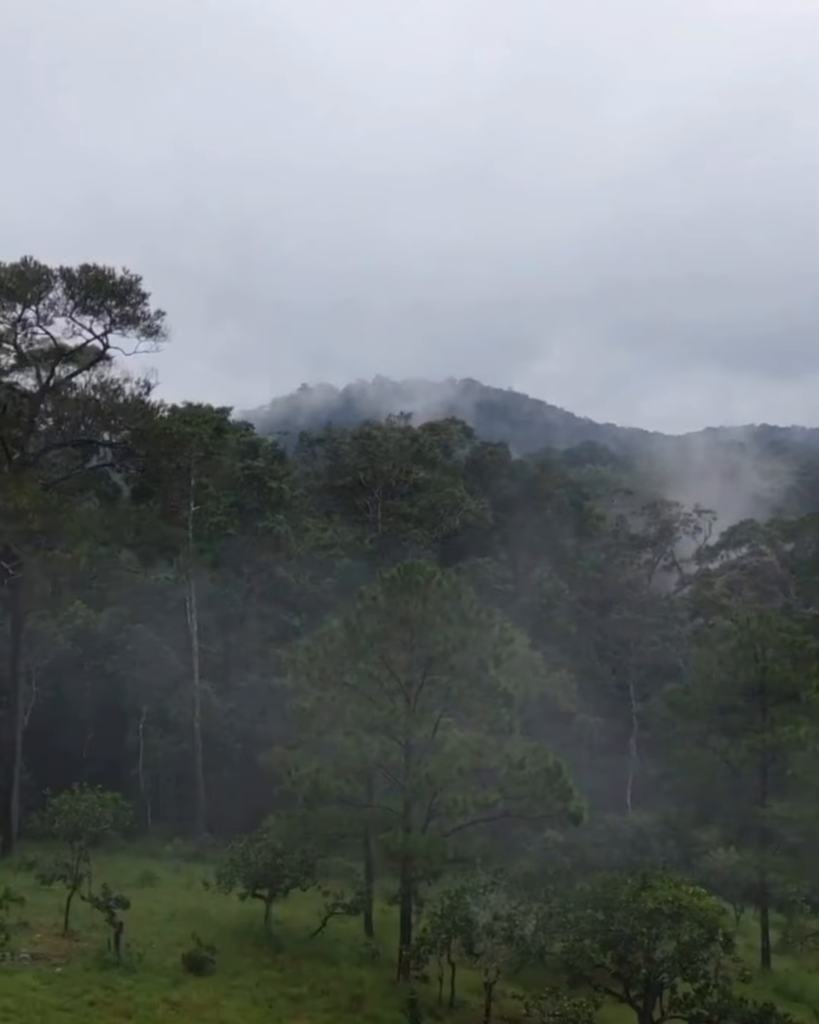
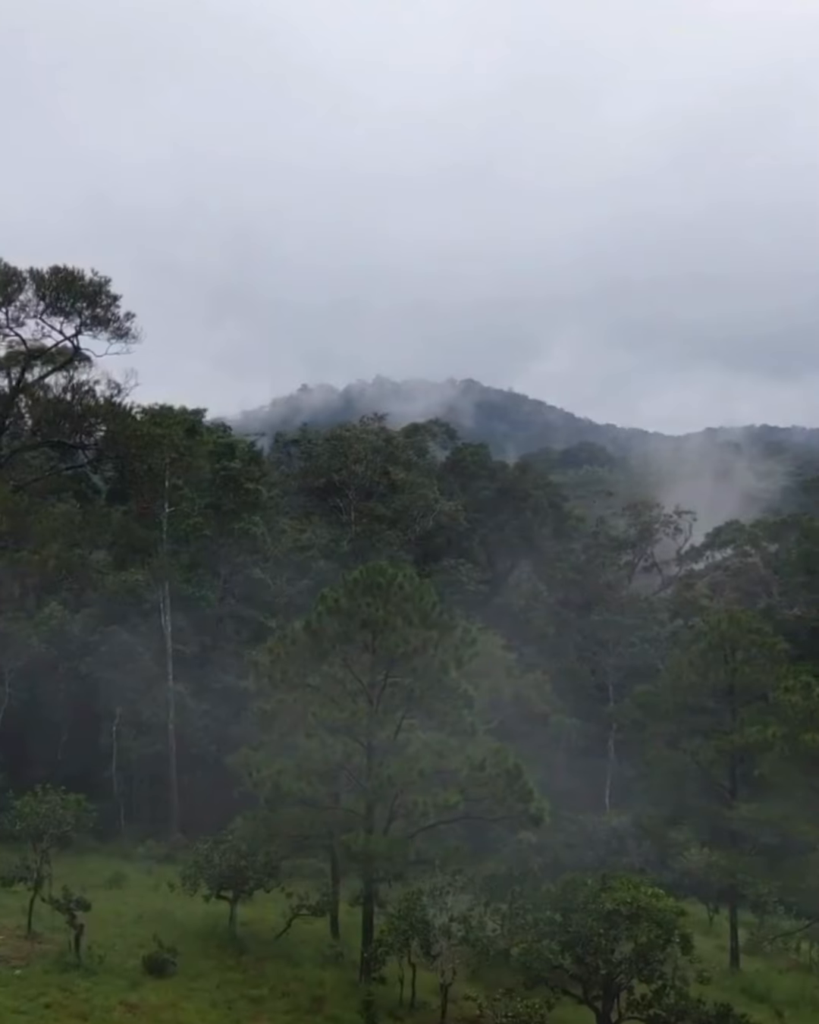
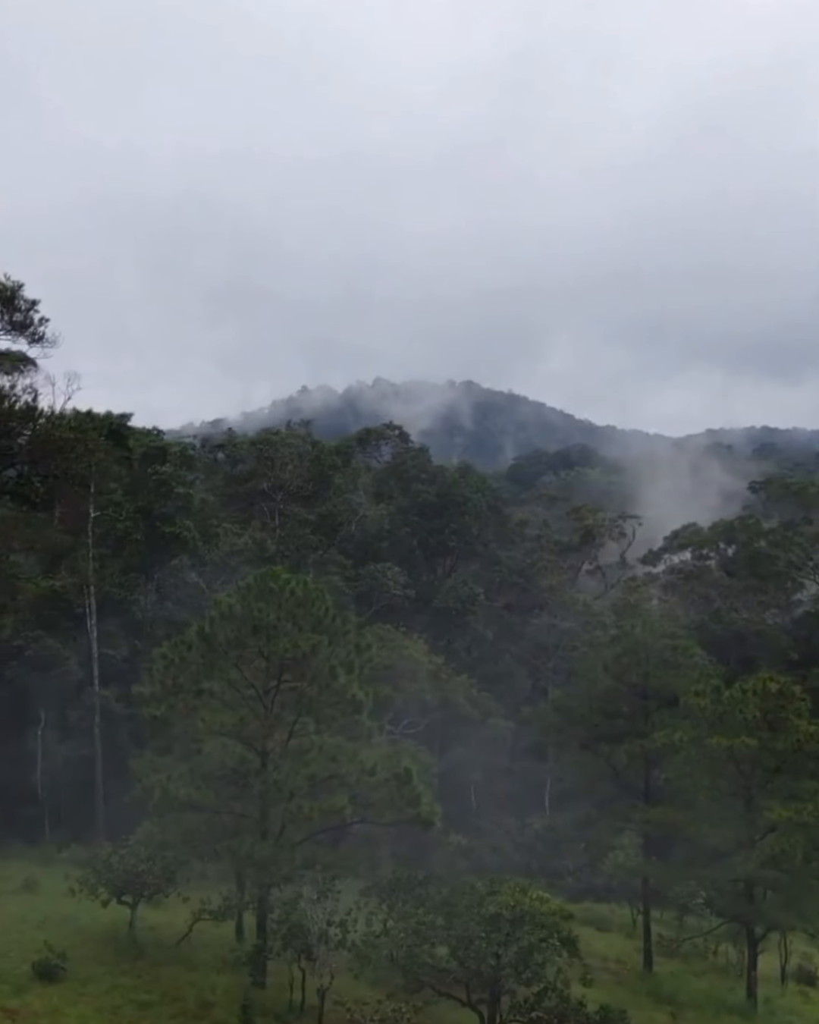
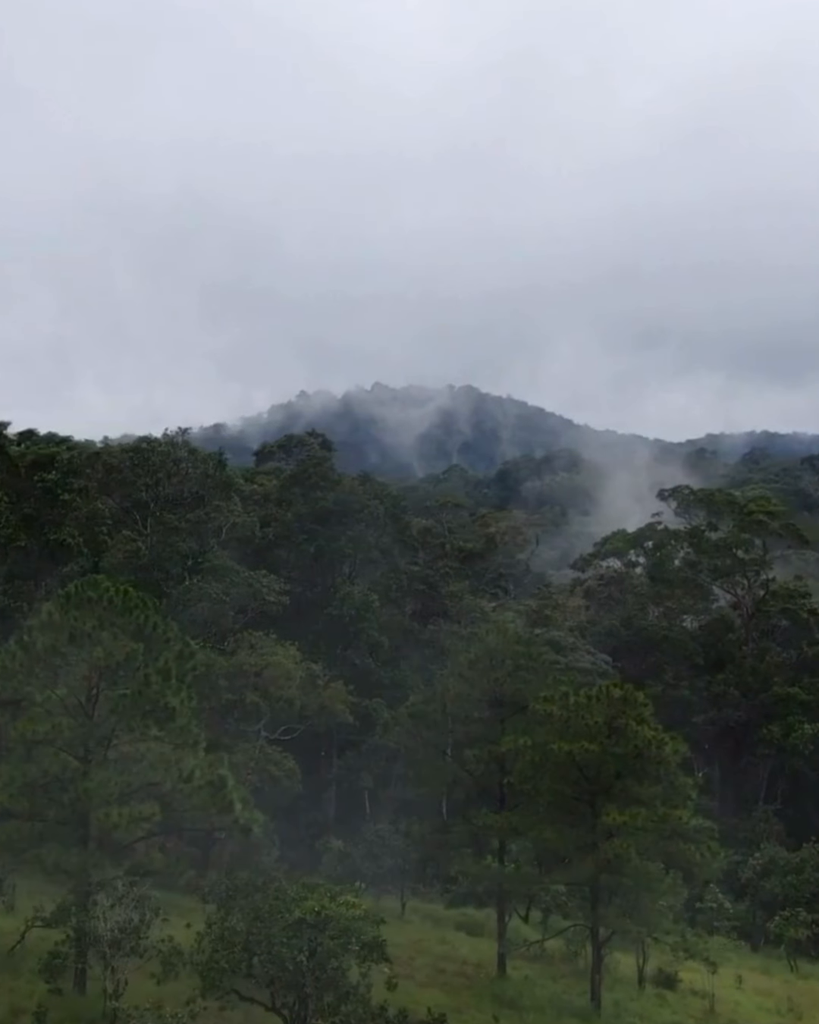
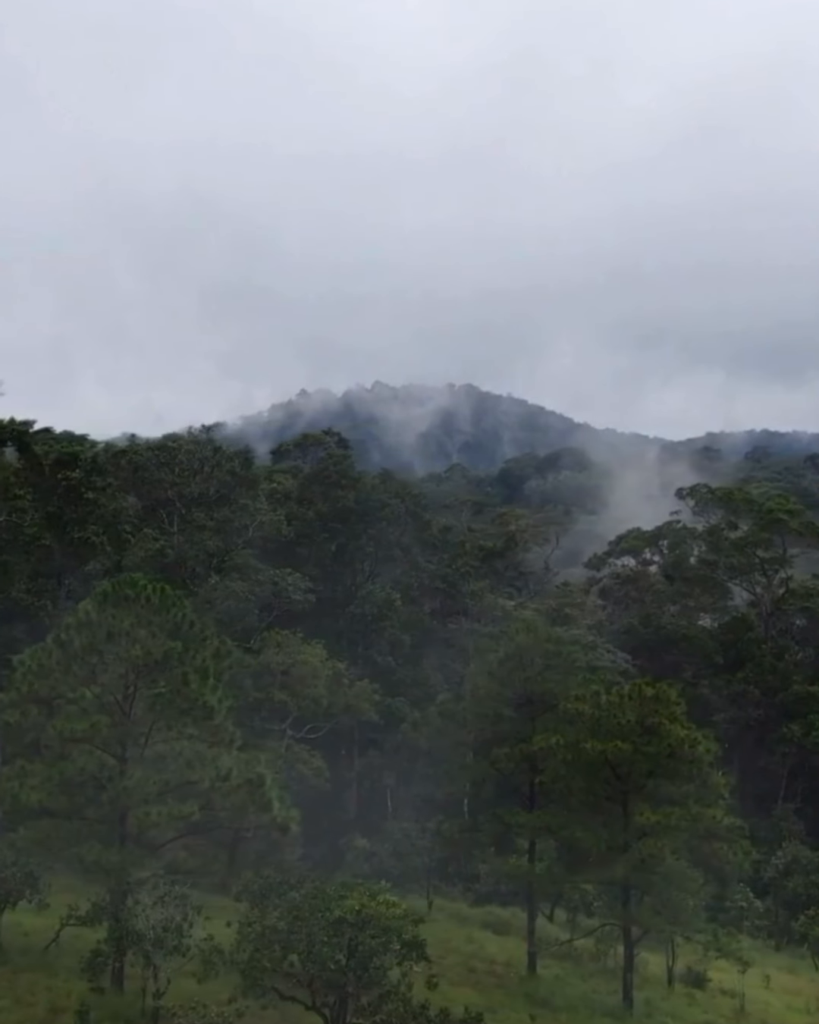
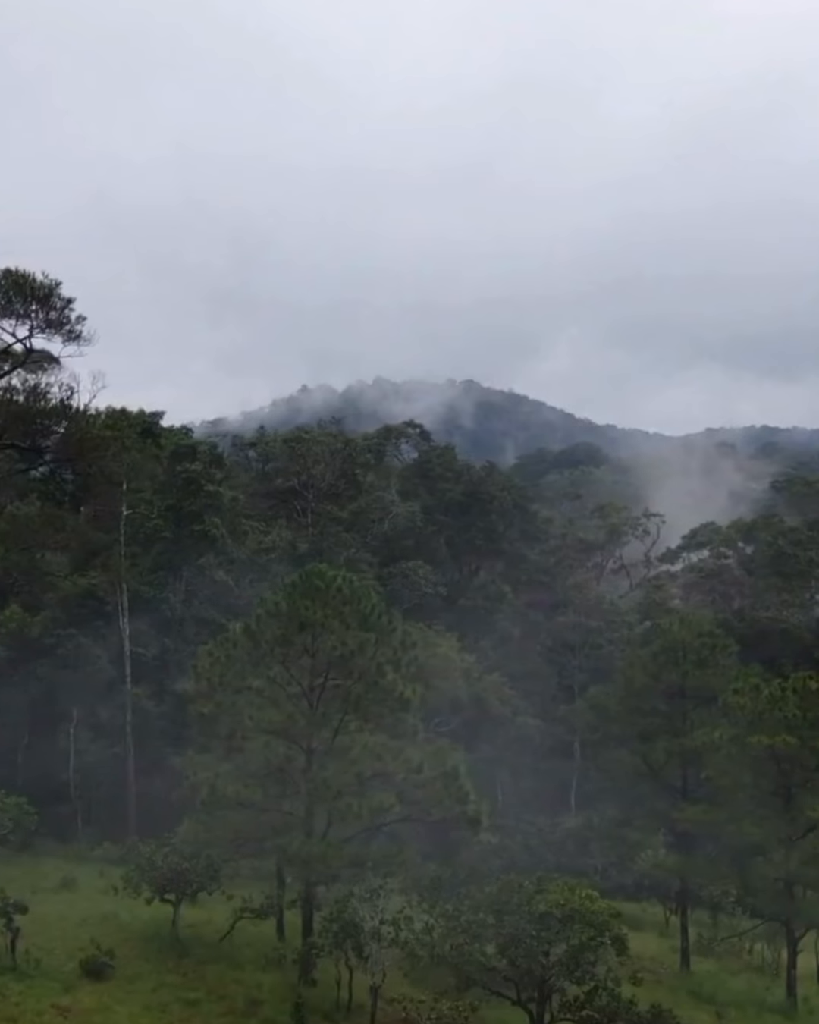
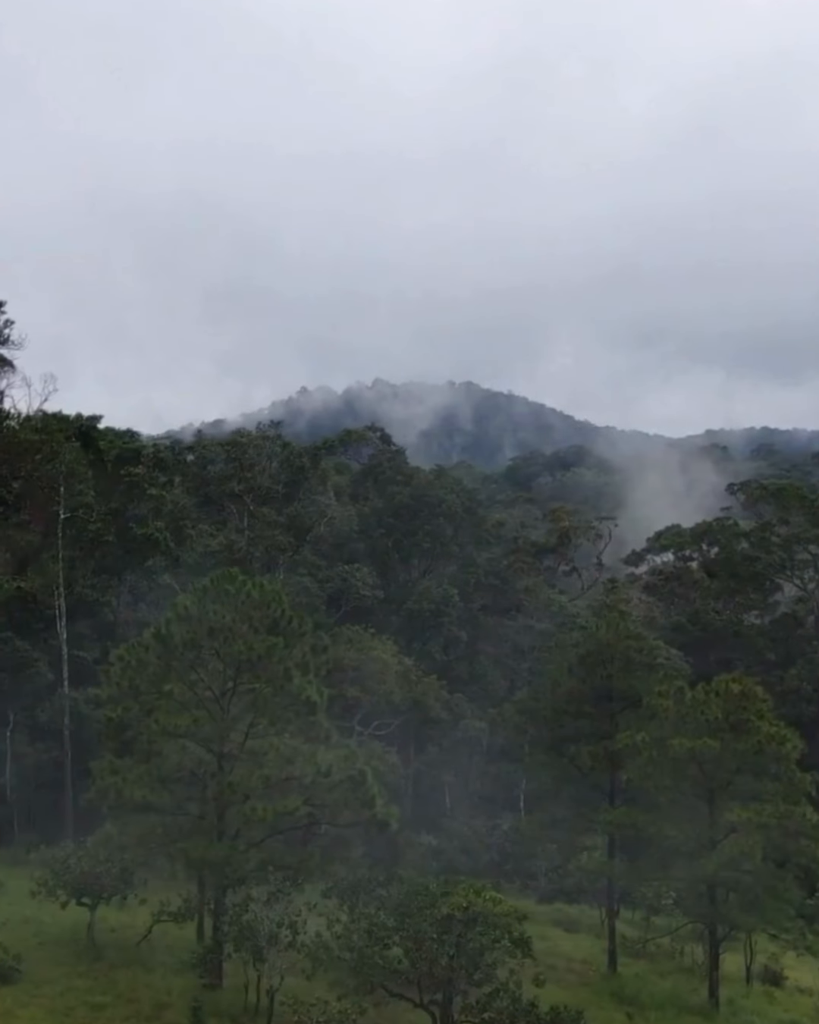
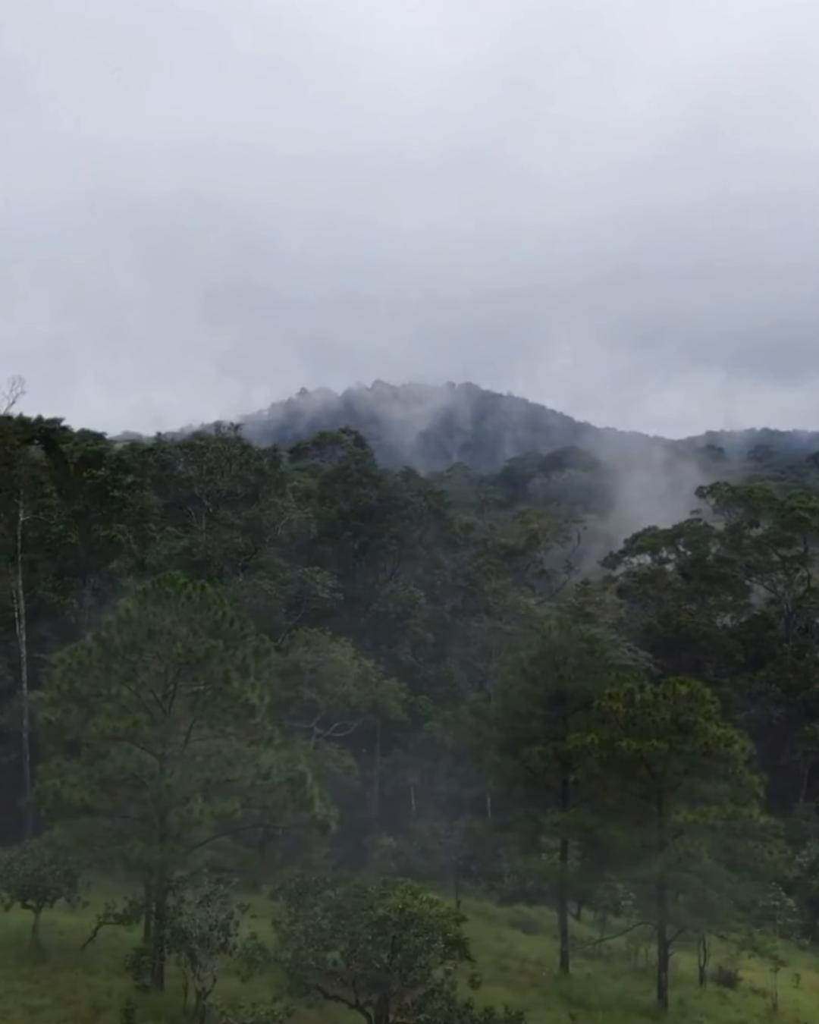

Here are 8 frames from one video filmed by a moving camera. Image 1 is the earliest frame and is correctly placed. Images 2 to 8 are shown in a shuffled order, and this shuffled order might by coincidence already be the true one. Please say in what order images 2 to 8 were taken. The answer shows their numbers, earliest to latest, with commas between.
2, 6, 3, 7, 8, 5, 4
